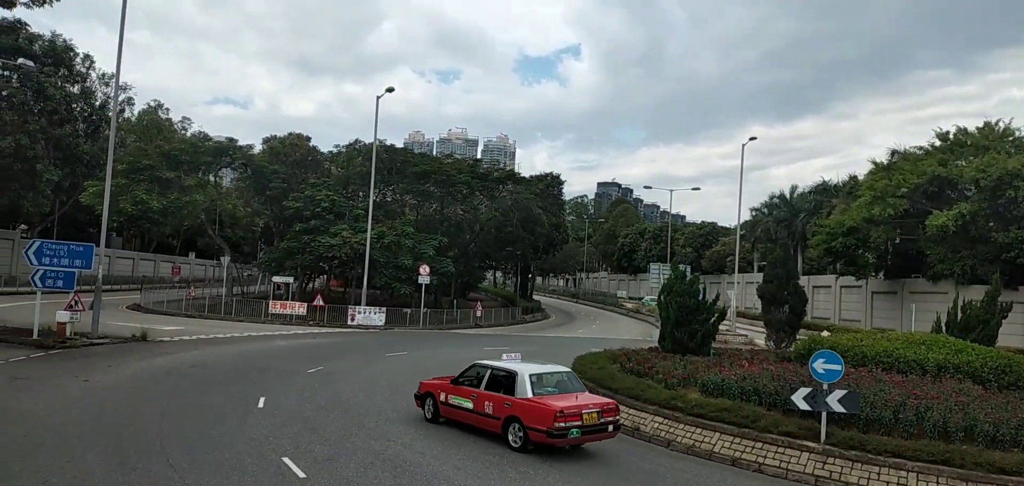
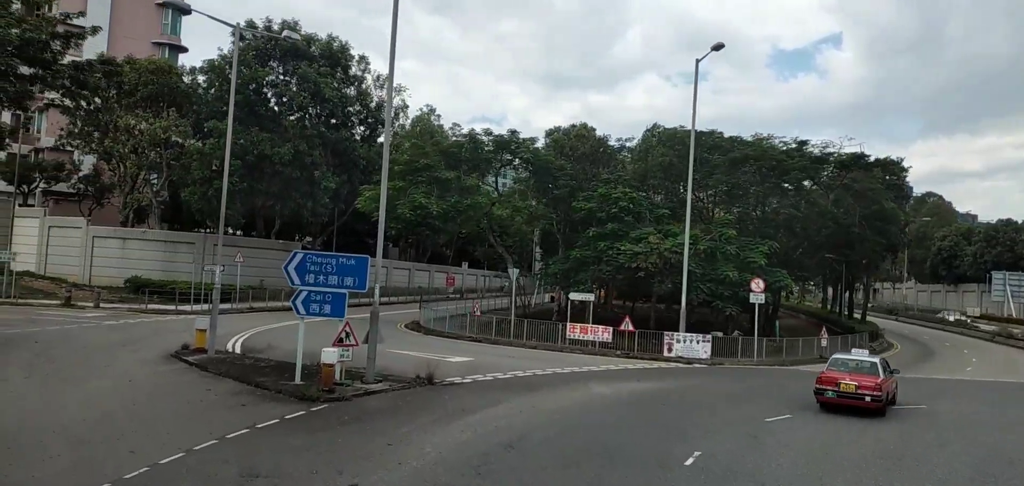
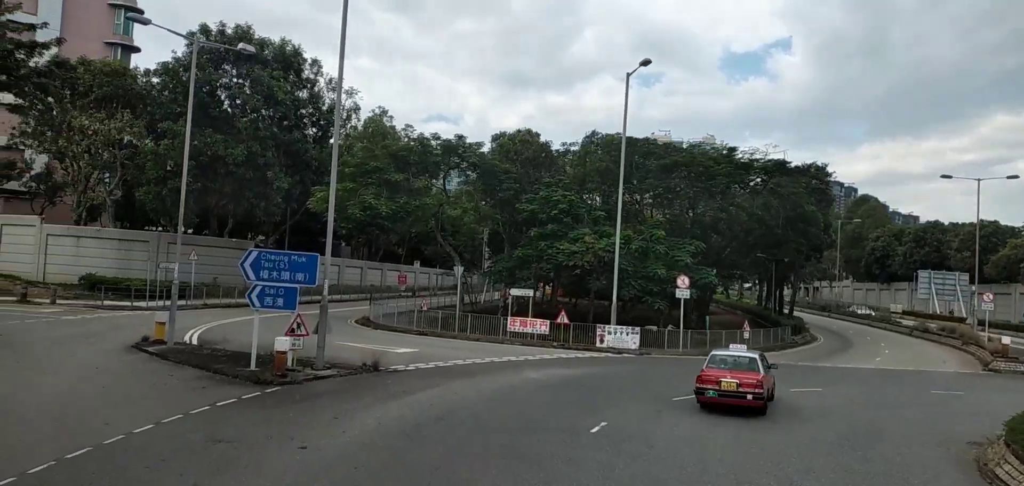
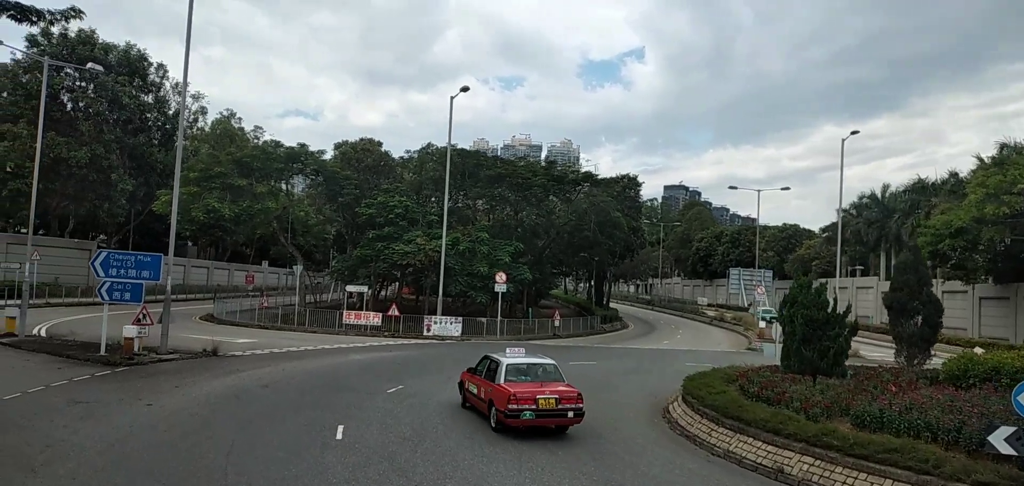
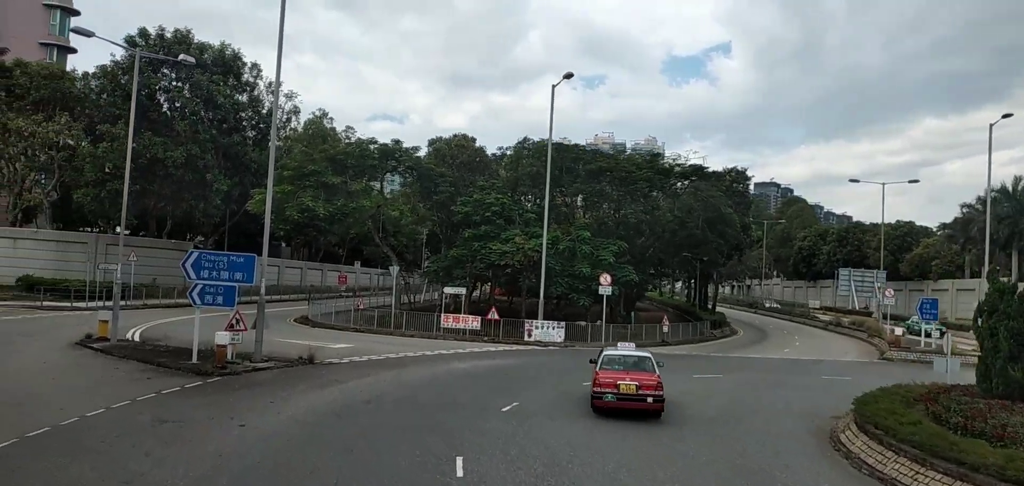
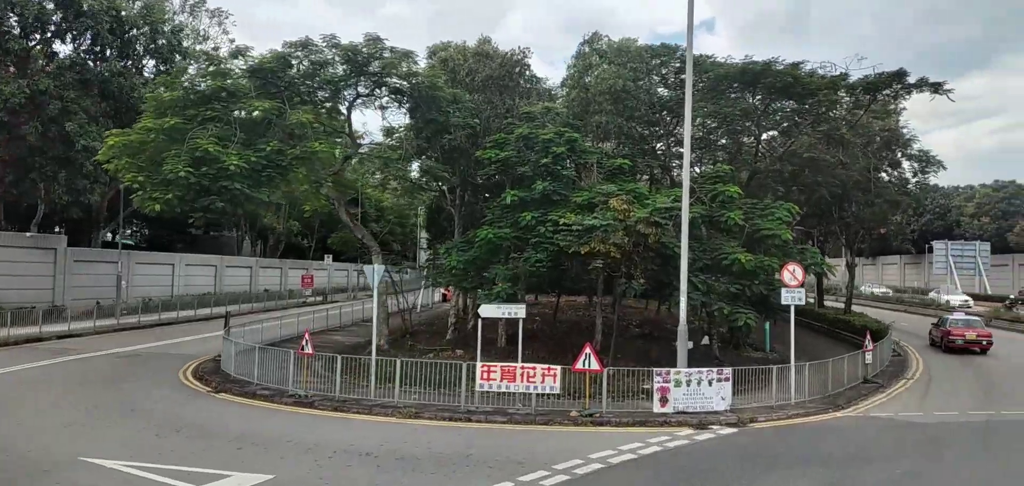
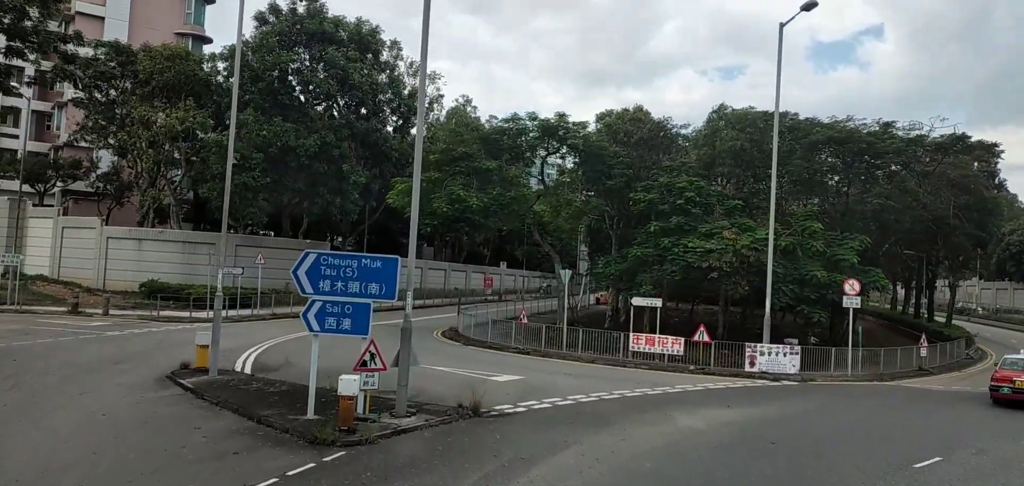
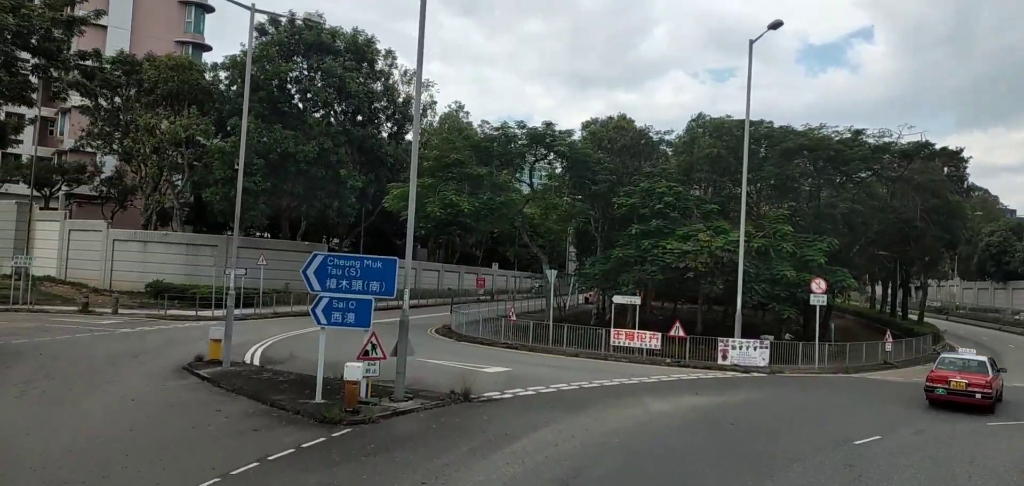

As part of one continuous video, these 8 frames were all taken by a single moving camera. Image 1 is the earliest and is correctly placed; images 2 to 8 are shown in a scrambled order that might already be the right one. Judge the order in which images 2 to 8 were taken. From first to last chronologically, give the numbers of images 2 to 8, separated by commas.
4, 5, 3, 2, 8, 7, 6
